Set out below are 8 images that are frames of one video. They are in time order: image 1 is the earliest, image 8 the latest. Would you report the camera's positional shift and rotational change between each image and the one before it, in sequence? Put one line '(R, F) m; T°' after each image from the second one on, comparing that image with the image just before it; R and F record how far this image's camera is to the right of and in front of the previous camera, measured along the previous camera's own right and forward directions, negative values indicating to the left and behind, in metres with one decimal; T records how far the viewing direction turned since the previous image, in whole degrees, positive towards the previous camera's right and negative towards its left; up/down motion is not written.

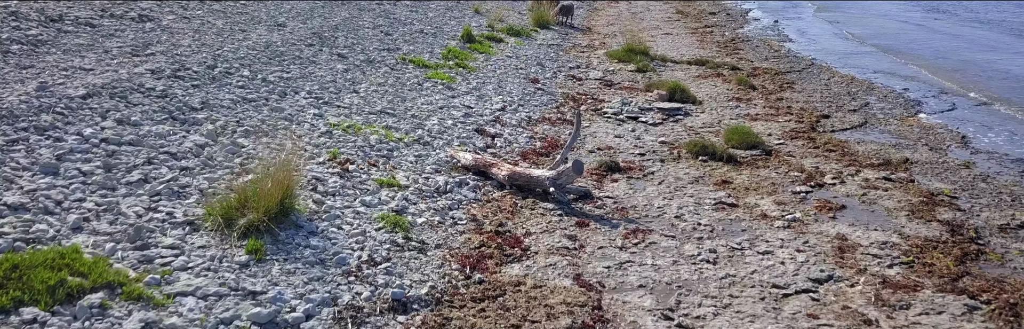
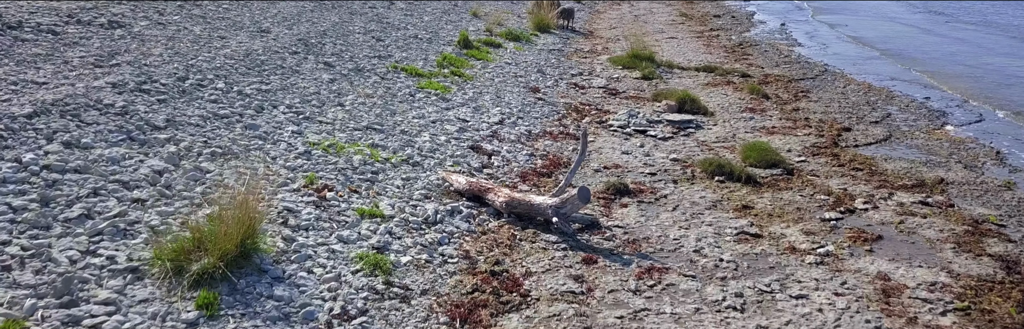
(0.0, +1.1) m; 0°
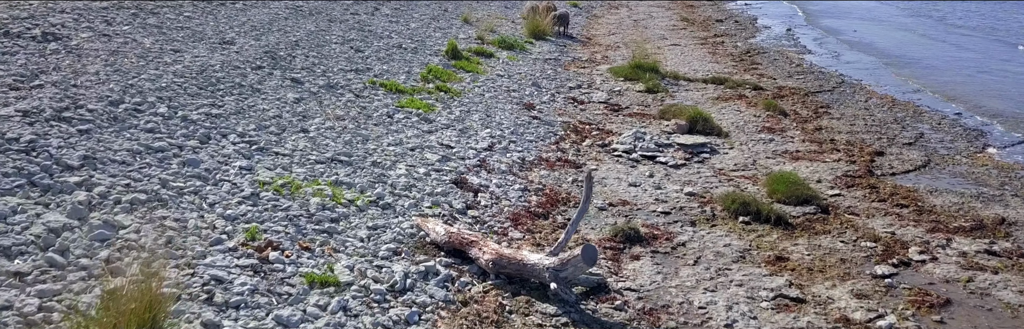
(+0.1, +1.7) m; 0°
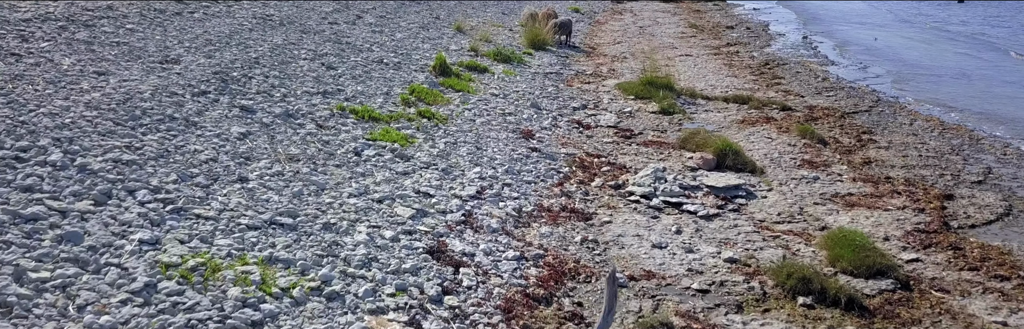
(+0.1, +2.3) m; 0°
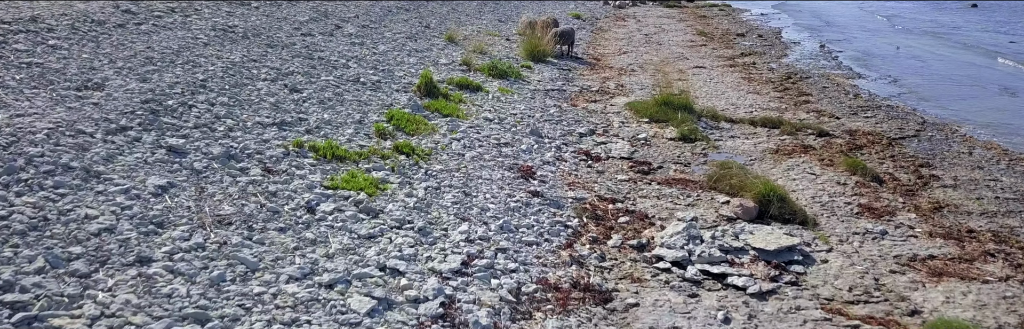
(0.0, +2.2) m; 0°
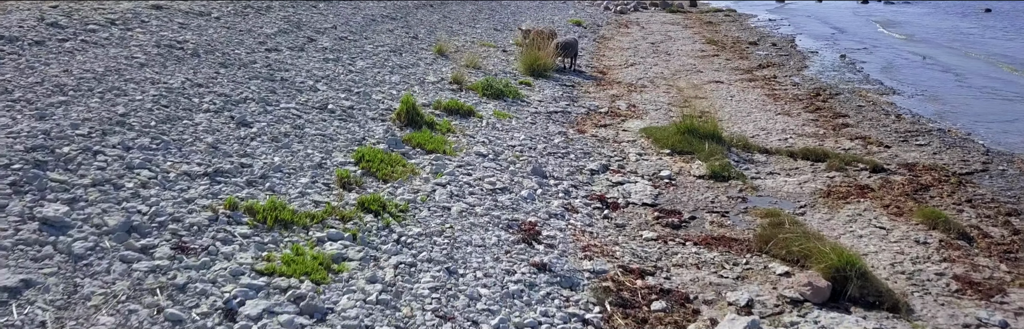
(0.0, +2.3) m; 0°
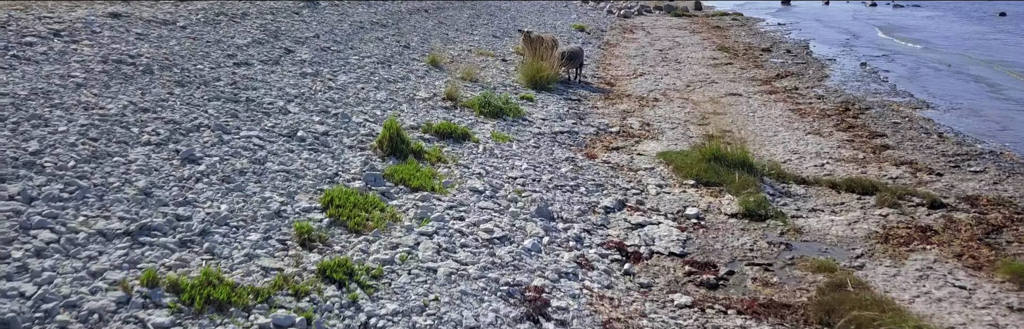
(0.0, +1.7) m; 0°
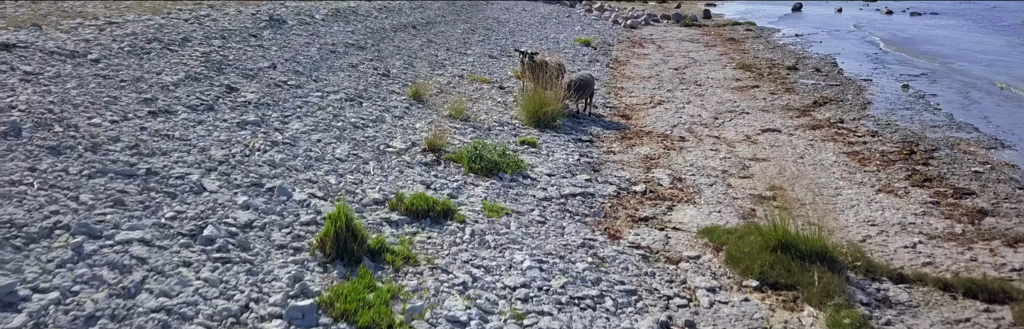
(0.0, +3.1) m; 0°
